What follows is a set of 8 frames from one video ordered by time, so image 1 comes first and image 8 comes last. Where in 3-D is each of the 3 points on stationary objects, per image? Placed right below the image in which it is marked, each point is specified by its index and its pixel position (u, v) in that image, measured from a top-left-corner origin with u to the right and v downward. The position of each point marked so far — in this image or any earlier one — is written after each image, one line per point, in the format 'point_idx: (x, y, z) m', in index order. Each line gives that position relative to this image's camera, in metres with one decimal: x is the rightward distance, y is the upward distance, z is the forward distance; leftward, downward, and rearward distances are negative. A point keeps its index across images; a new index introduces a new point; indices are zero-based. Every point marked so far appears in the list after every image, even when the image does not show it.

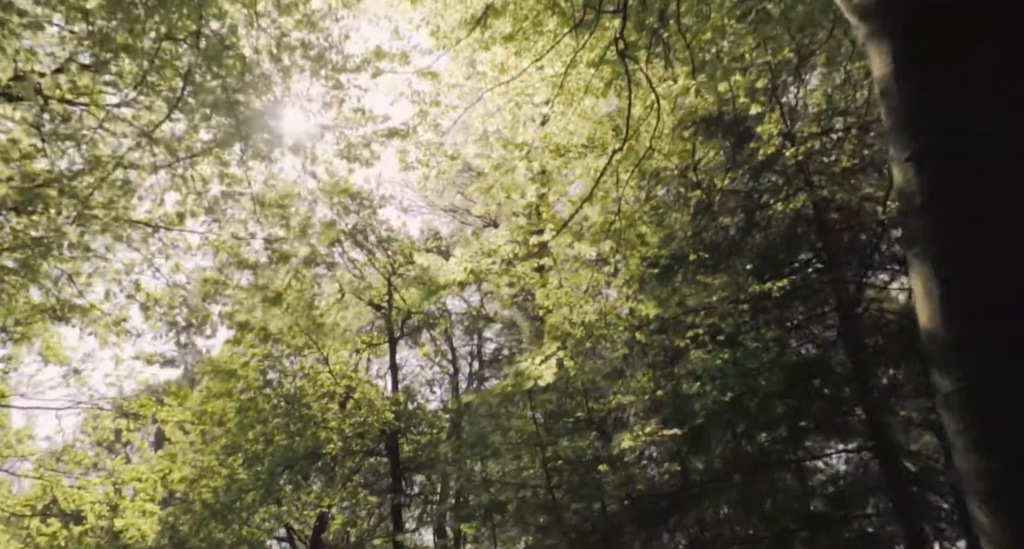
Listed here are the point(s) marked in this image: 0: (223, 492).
0: (-7.7, -5.8, +17.0) m
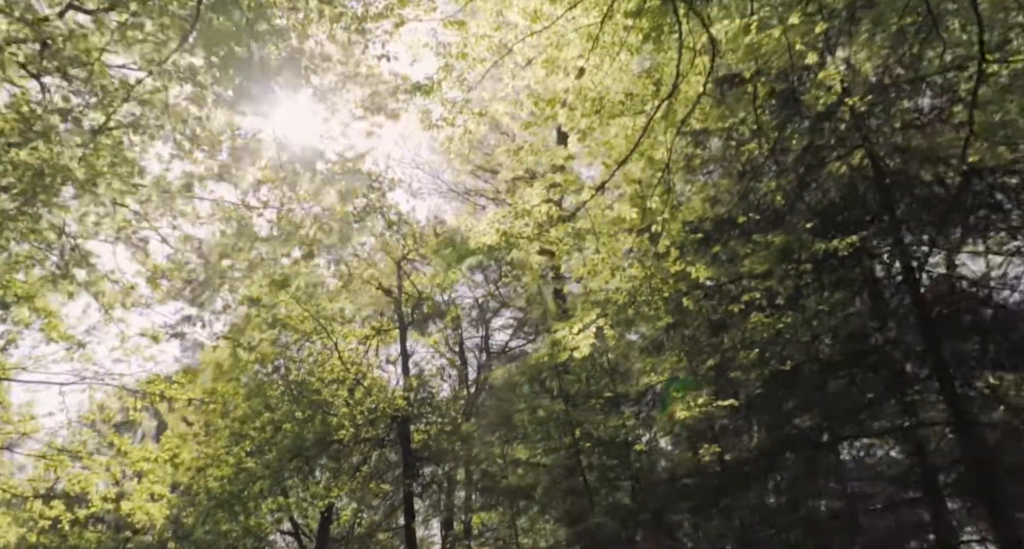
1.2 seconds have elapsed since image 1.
0: (-7.3, -5.3, +16.5) m
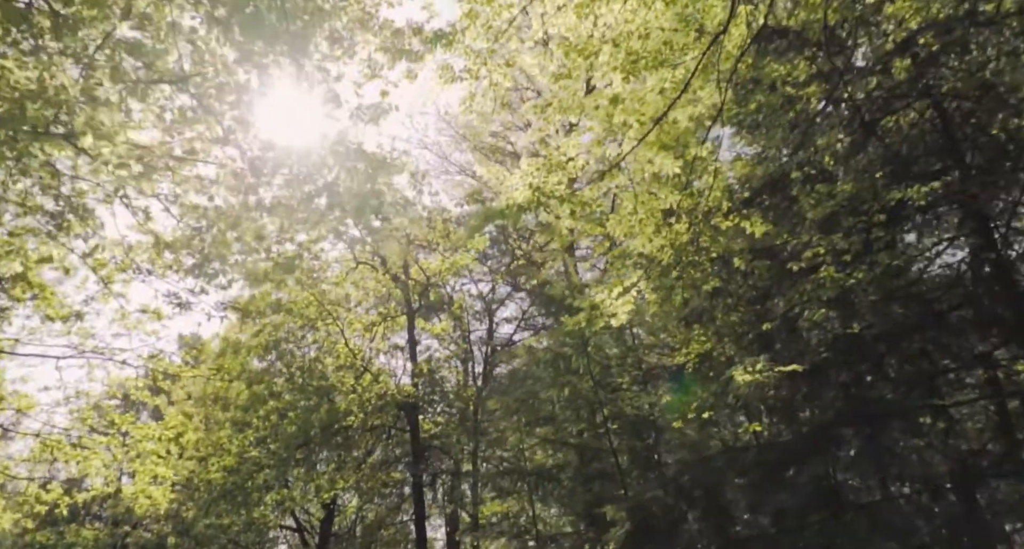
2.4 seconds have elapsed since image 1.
0: (-7.0, -4.9, +16.0) m
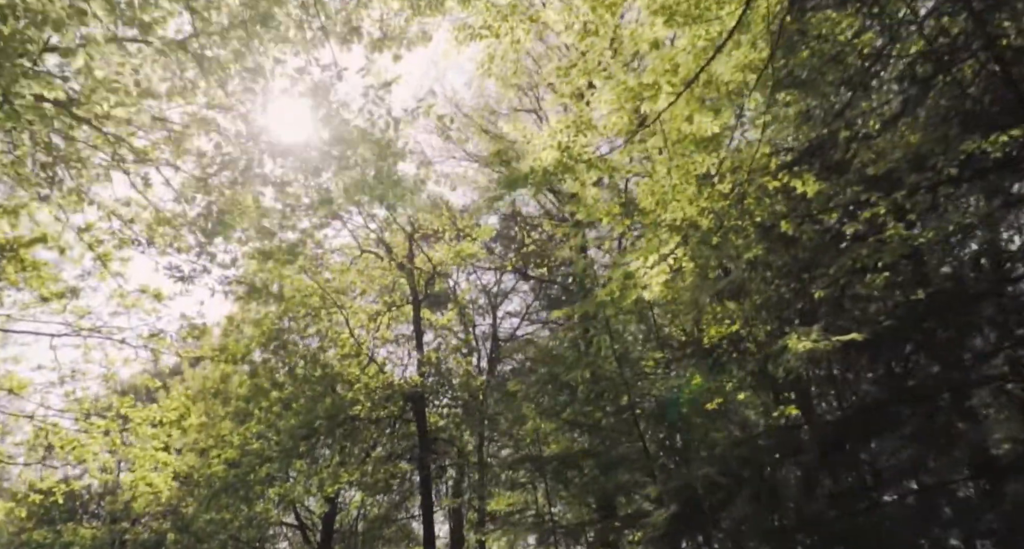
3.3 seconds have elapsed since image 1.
0: (-6.7, -4.6, +15.5) m
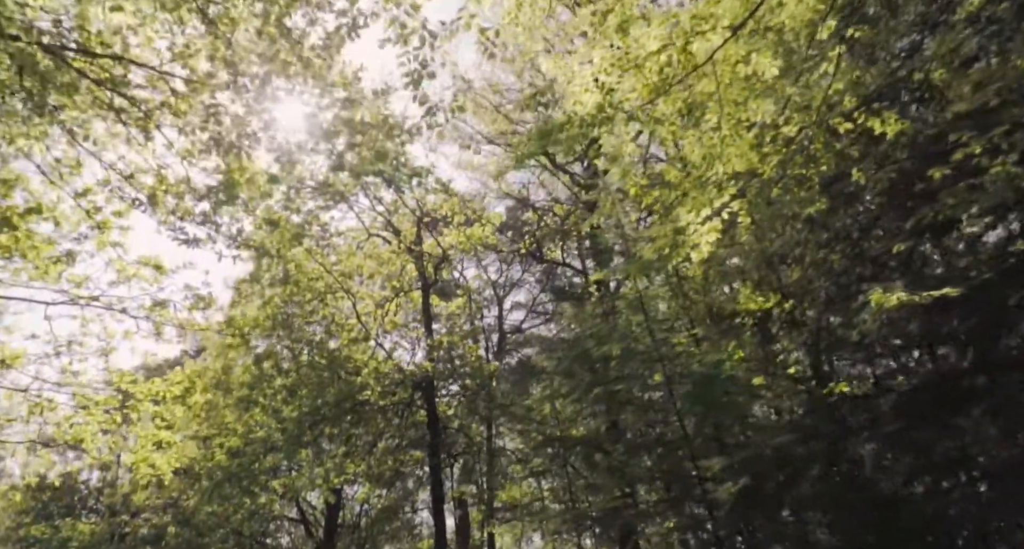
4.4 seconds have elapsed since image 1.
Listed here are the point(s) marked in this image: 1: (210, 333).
0: (-6.4, -4.2, +15.0) m
1: (-4.6, -1.0, +9.5) m
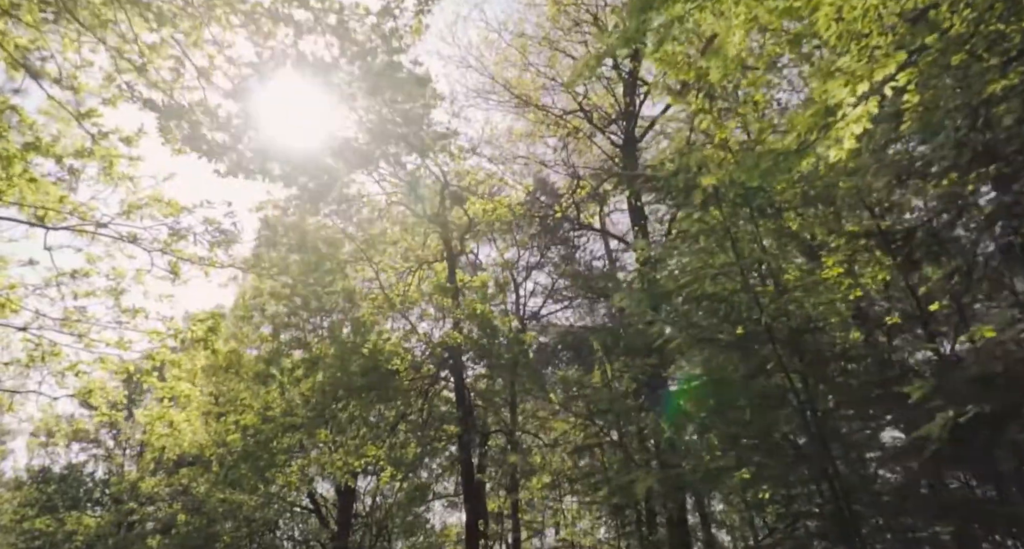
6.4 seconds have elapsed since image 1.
0: (-5.6, -3.4, +14.0) m
1: (-3.8, -0.3, +8.5) m
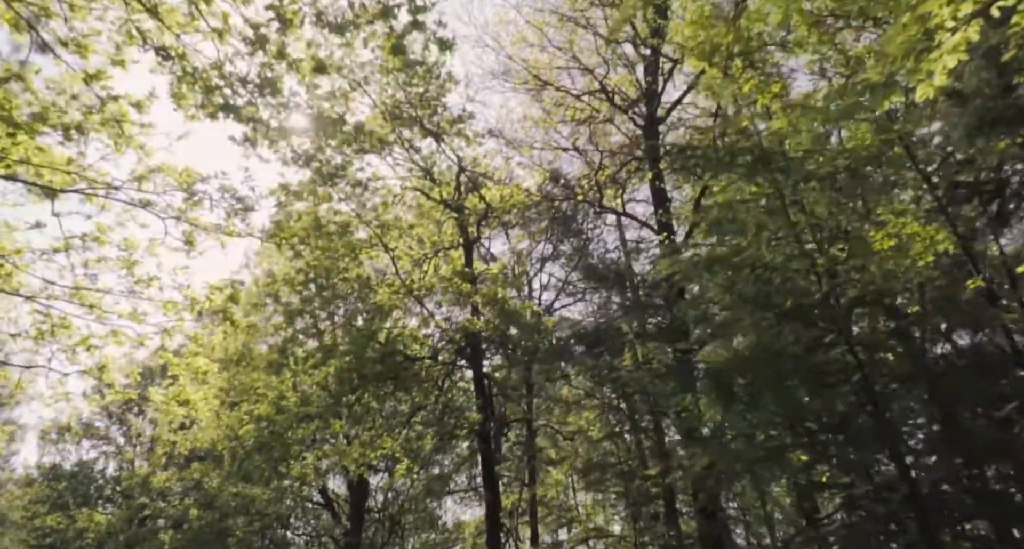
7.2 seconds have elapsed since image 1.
0: (-5.2, -3.1, +13.6) m
1: (-3.4, 0.0, +8.1) m
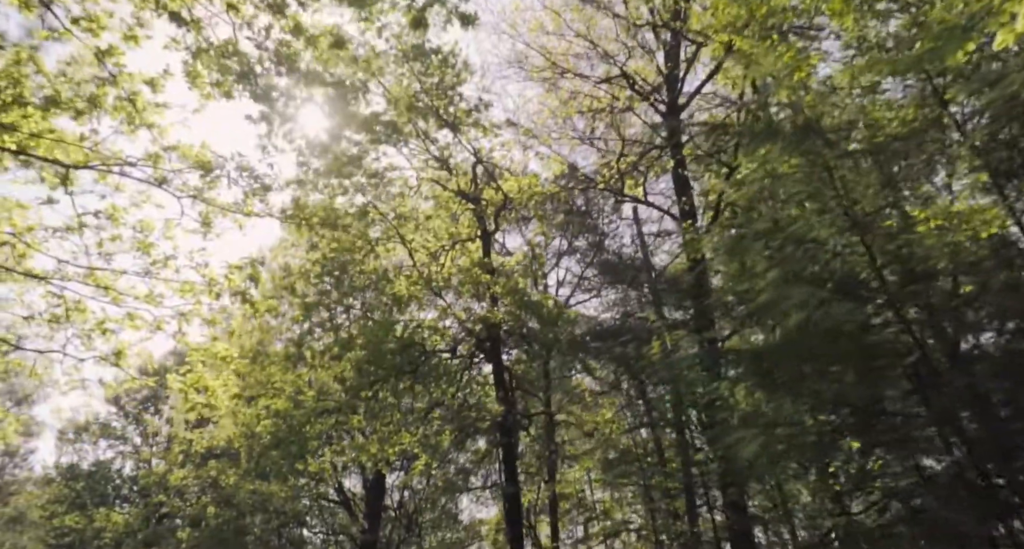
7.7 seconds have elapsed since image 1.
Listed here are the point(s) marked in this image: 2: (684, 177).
0: (-4.7, -3.0, +13.4) m
1: (-3.1, +0.1, +7.8) m
2: (+3.8, +2.1, +14.0) m
